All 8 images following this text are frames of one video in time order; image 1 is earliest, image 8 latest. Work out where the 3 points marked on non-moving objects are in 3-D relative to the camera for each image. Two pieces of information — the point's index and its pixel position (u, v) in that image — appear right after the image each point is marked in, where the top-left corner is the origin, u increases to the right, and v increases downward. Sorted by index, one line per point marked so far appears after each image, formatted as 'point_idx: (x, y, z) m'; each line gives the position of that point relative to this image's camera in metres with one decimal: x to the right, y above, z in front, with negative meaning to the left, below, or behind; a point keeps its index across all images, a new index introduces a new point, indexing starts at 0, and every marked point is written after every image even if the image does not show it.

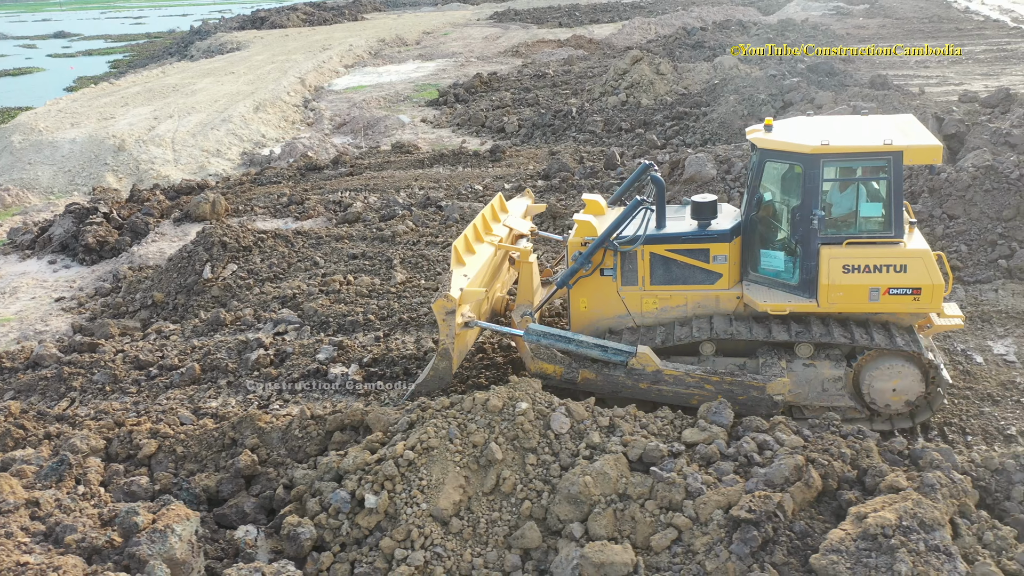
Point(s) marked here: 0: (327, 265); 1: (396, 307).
0: (-2.2, +0.3, +9.5) m
1: (-1.2, -0.2, +8.1) m
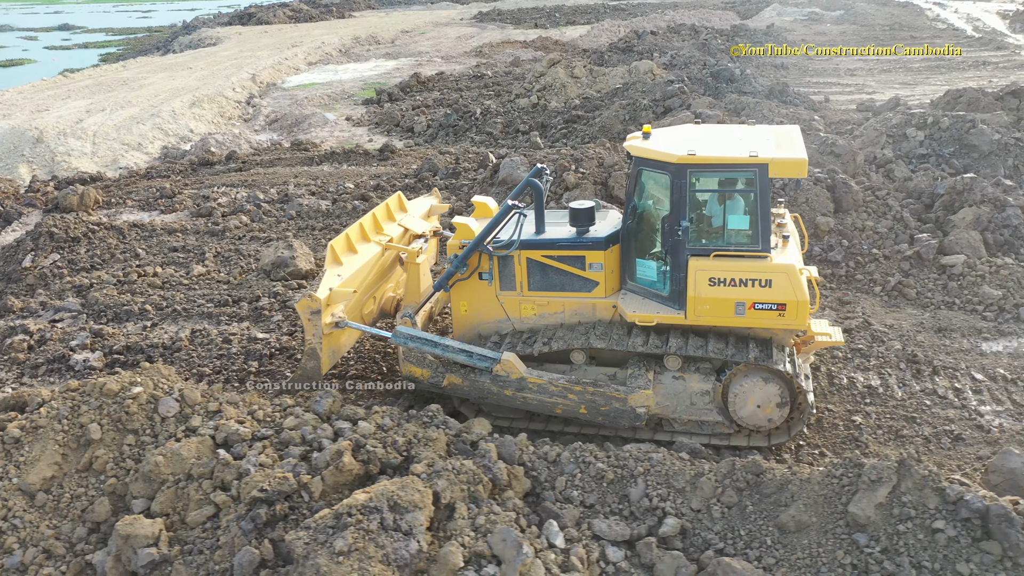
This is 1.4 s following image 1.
0: (-4.5, +0.4, +9.9) m
1: (-3.5, -0.1, +8.4) m
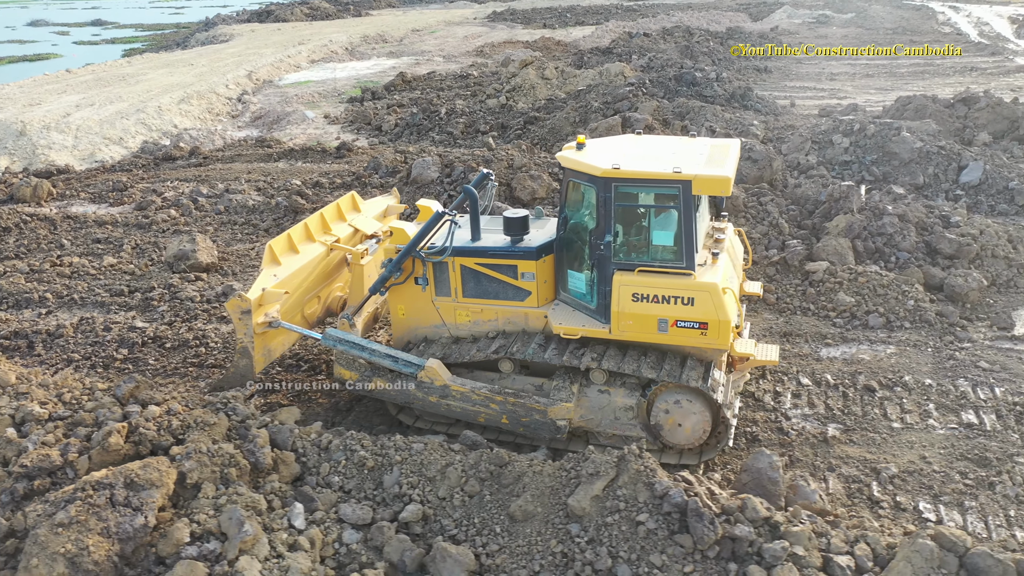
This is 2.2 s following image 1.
0: (-5.6, +0.6, +10.3) m
1: (-4.7, 0.0, +8.8) m
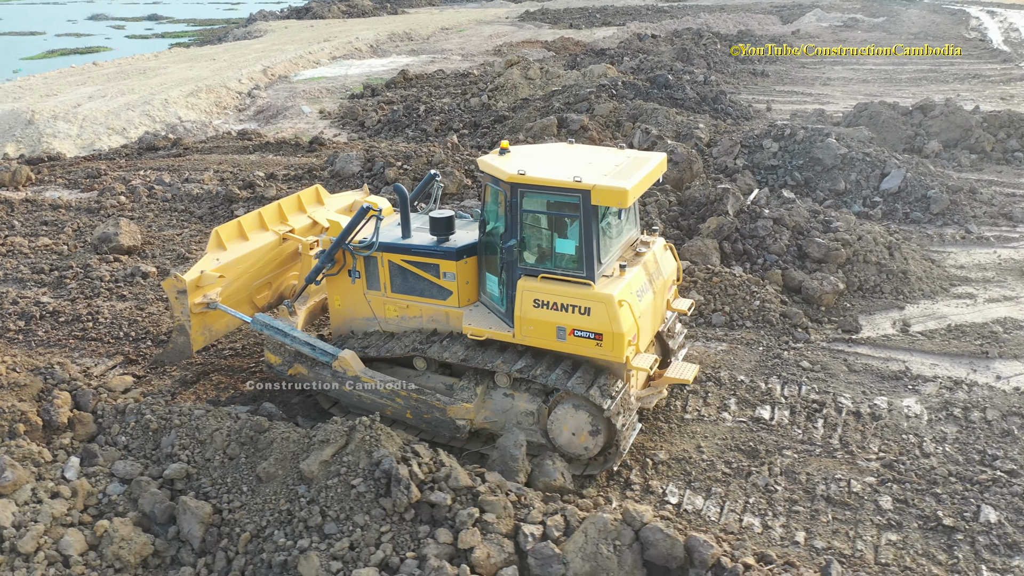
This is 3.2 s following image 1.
0: (-6.7, +0.8, +11.0) m
1: (-5.9, +0.3, +9.5) m
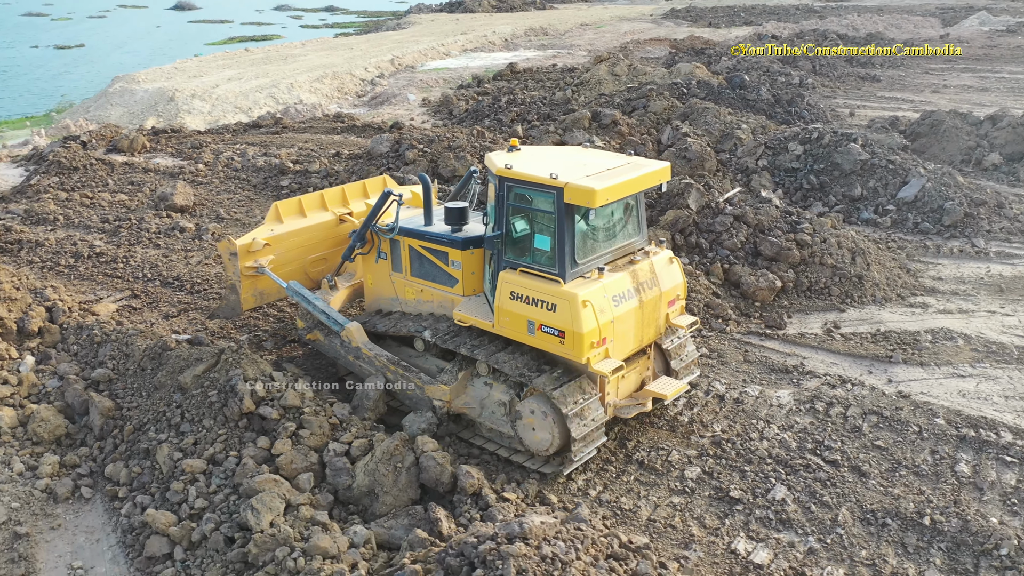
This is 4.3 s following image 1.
0: (-6.4, +1.7, +12.9) m
1: (-5.9, +1.0, +11.3) m
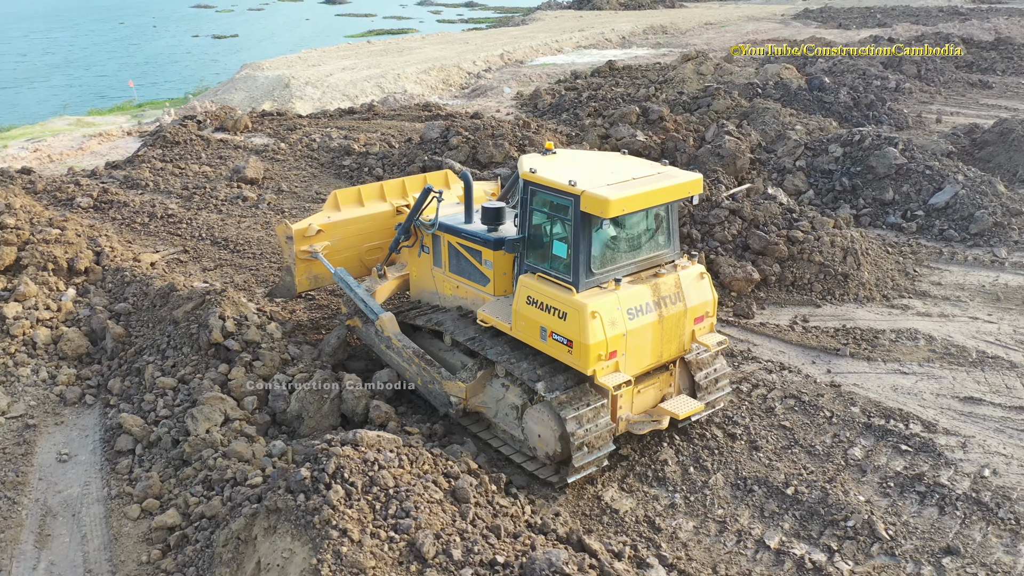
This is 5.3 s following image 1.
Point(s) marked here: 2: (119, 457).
0: (-5.6, +2.3, +14.5) m
1: (-5.4, +1.7, +12.8) m
2: (-2.7, -1.2, +5.6) m
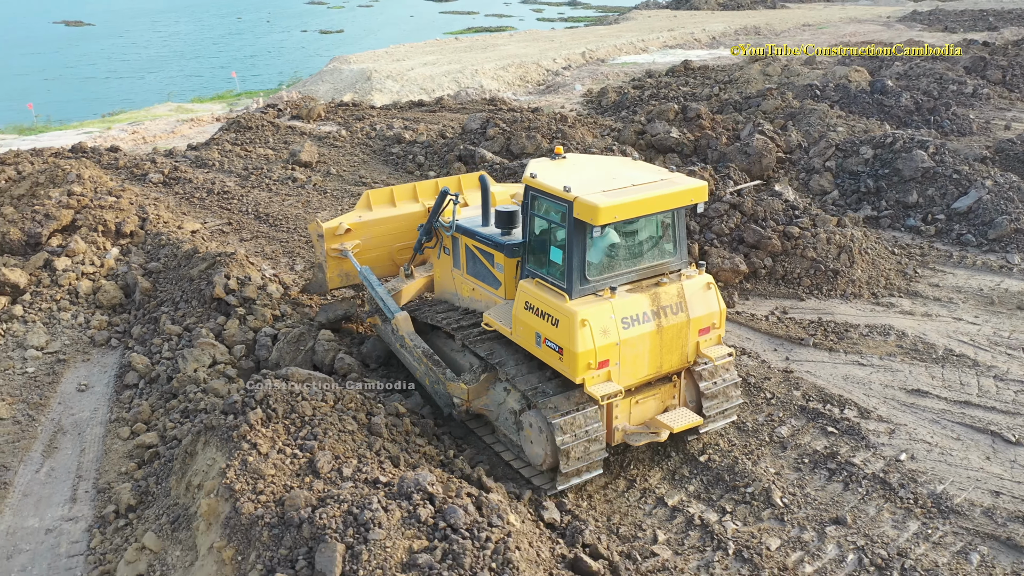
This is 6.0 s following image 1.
0: (-4.7, +2.8, +15.6) m
1: (-4.8, +2.1, +13.9) m
2: (-3.1, -0.8, +6.5) m
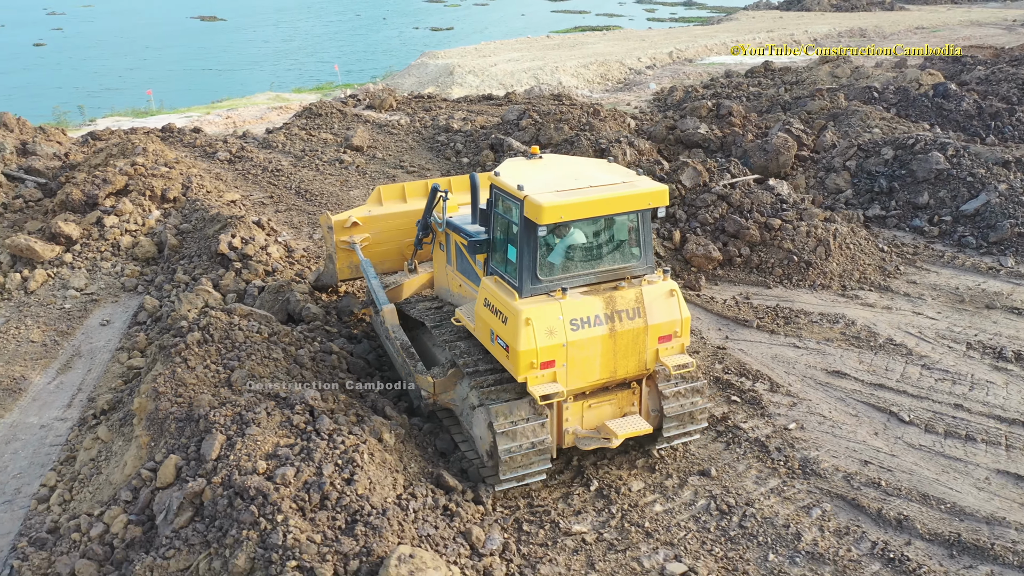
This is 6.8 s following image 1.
0: (-3.7, +3.3, +16.9) m
1: (-4.1, +2.7, +15.2) m
2: (-3.6, -0.4, +7.6) m
